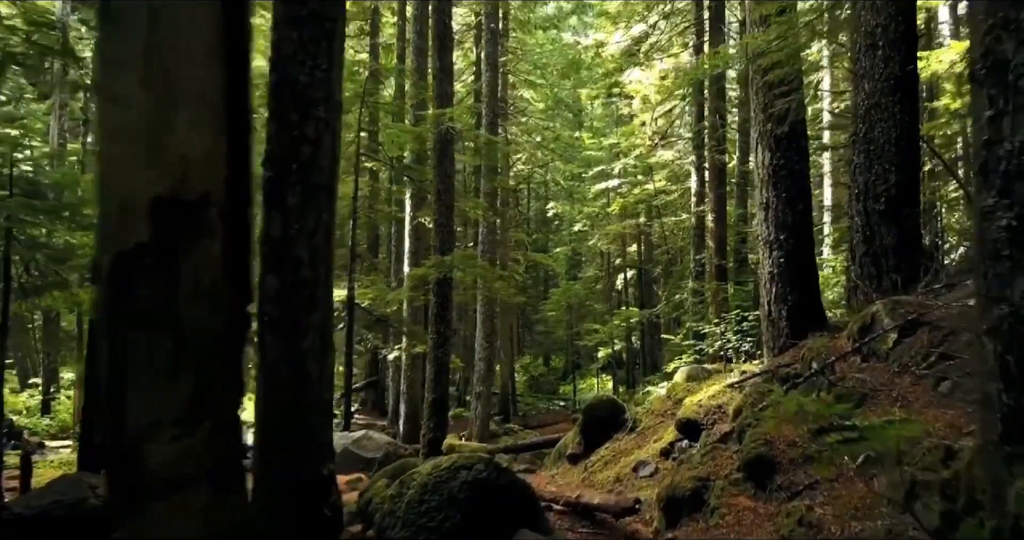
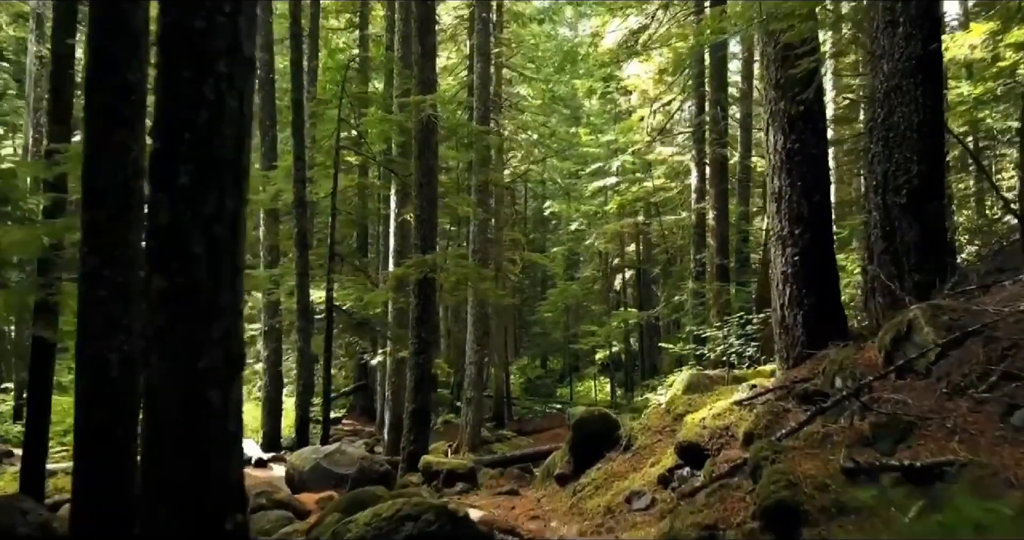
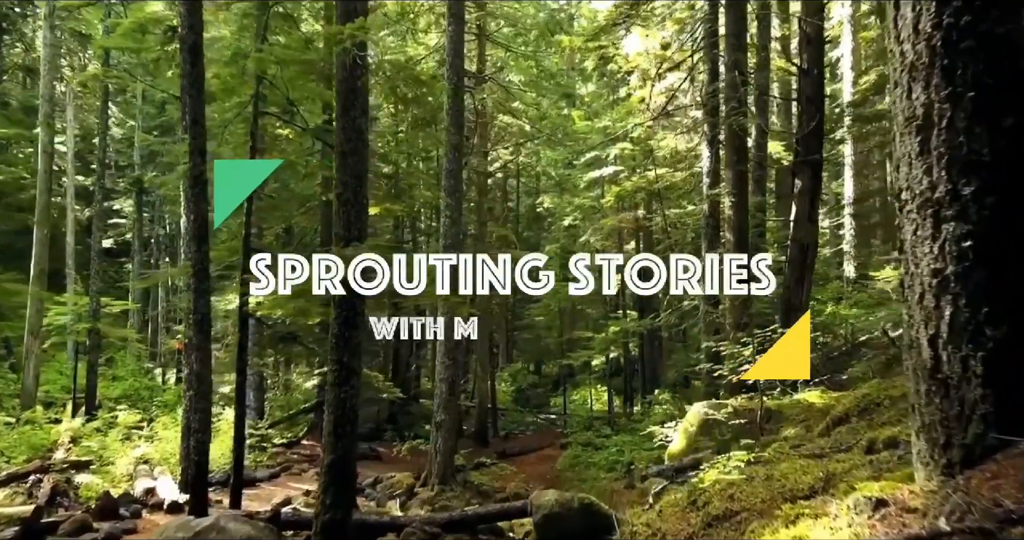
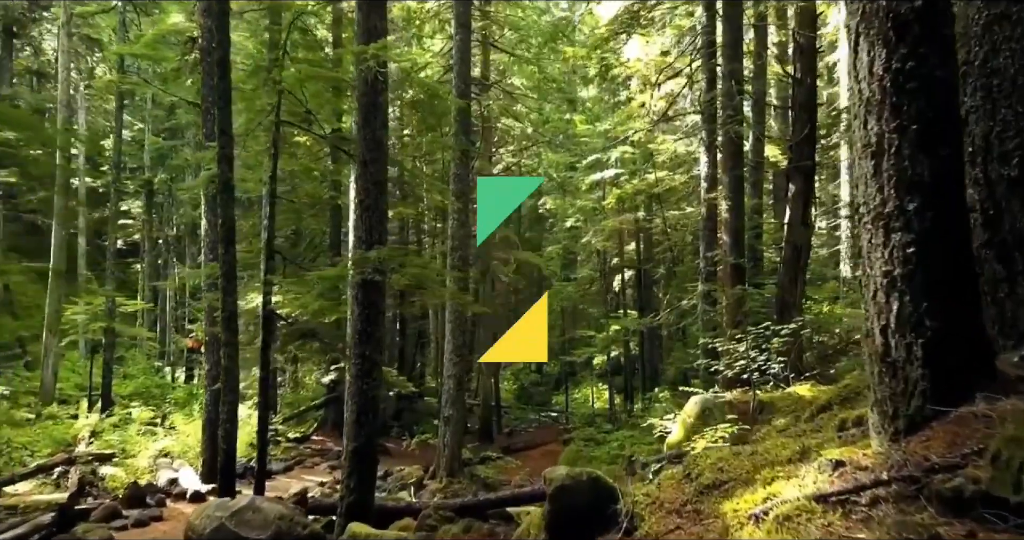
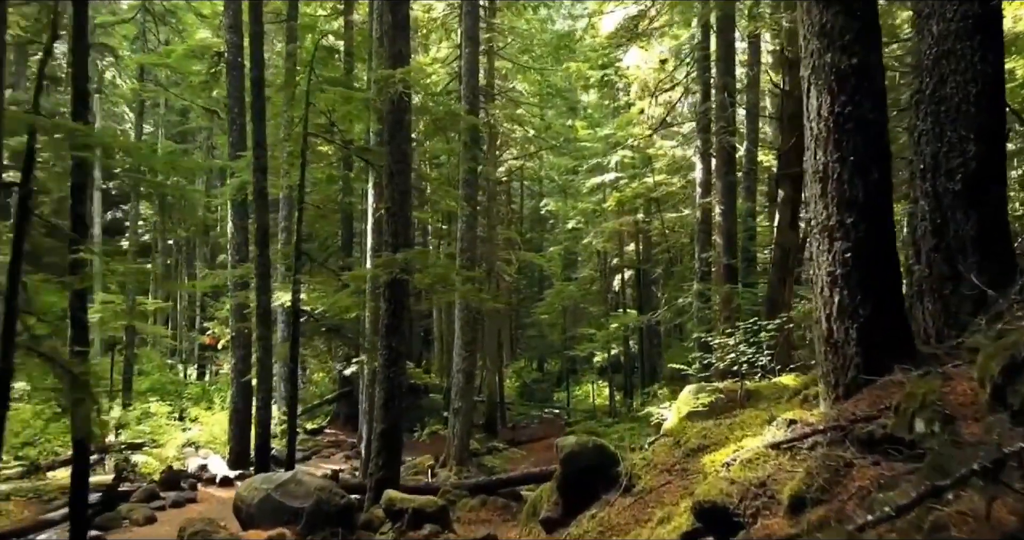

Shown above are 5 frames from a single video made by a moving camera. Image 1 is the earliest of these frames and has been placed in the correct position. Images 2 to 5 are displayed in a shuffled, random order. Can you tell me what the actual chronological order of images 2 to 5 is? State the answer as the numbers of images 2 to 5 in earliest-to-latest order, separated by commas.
2, 5, 4, 3
